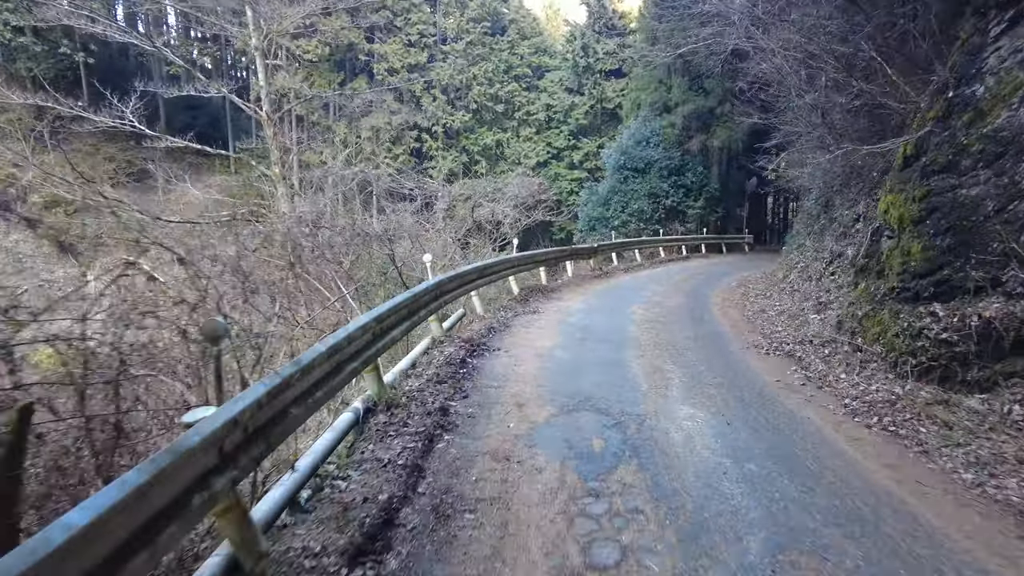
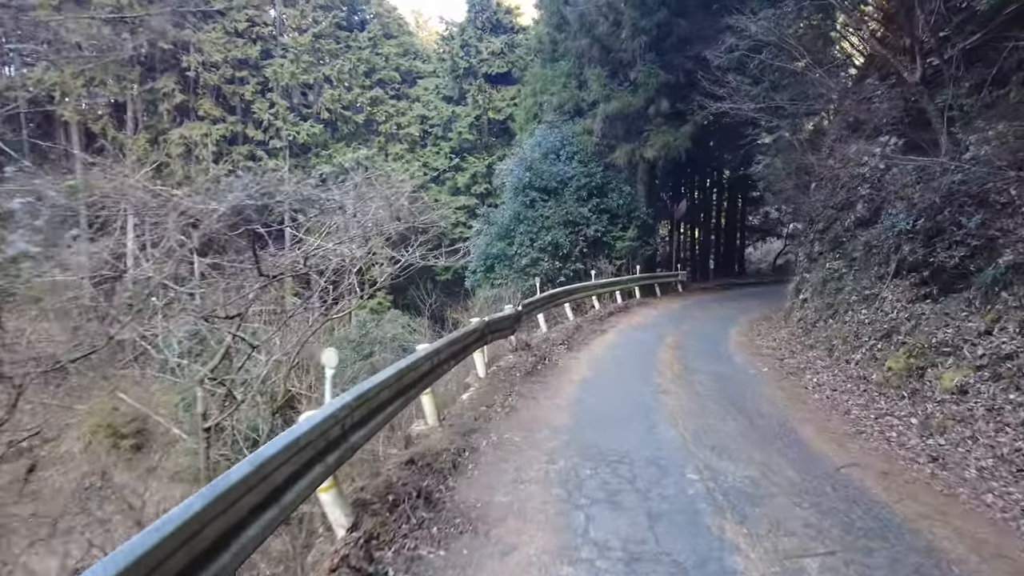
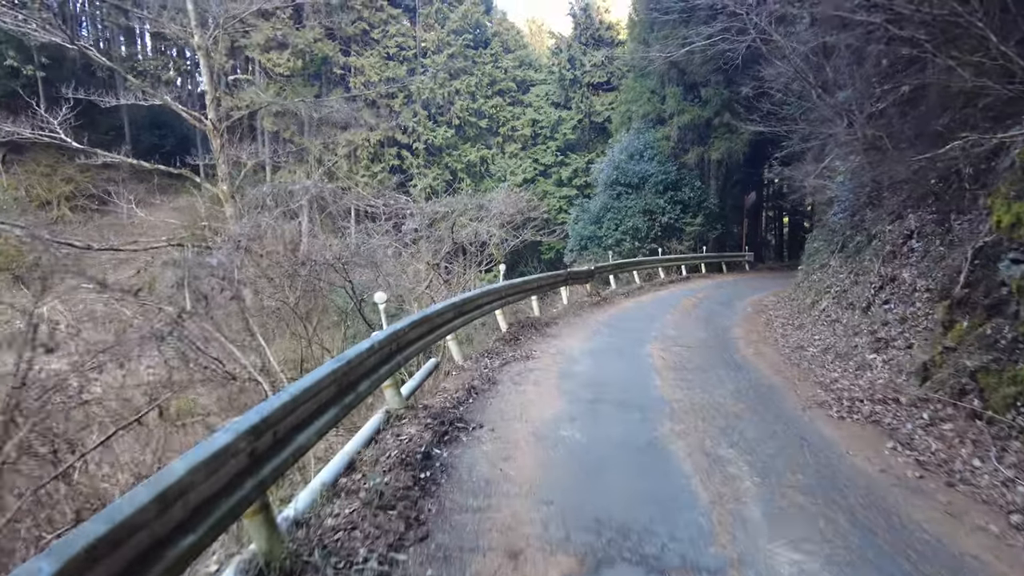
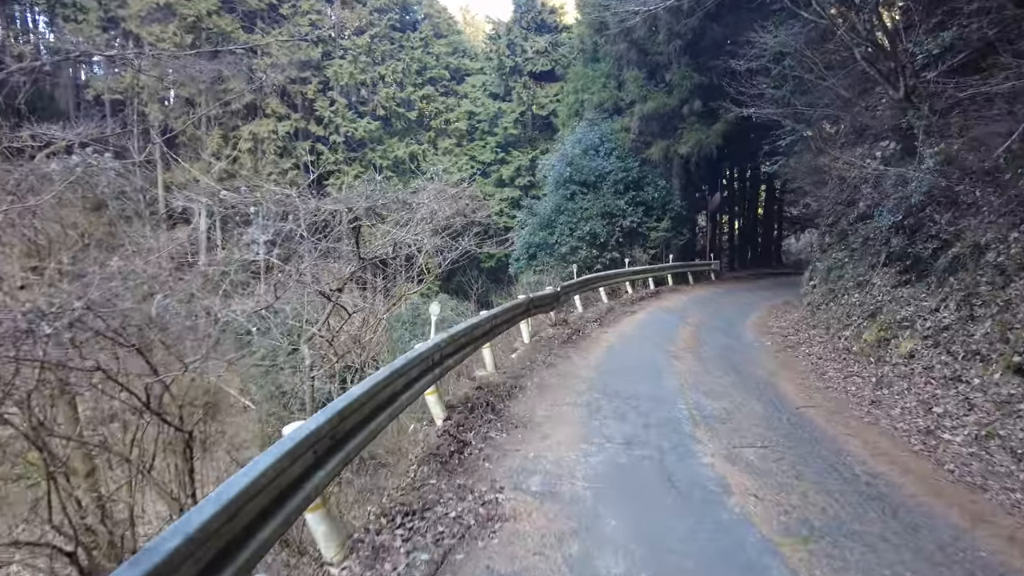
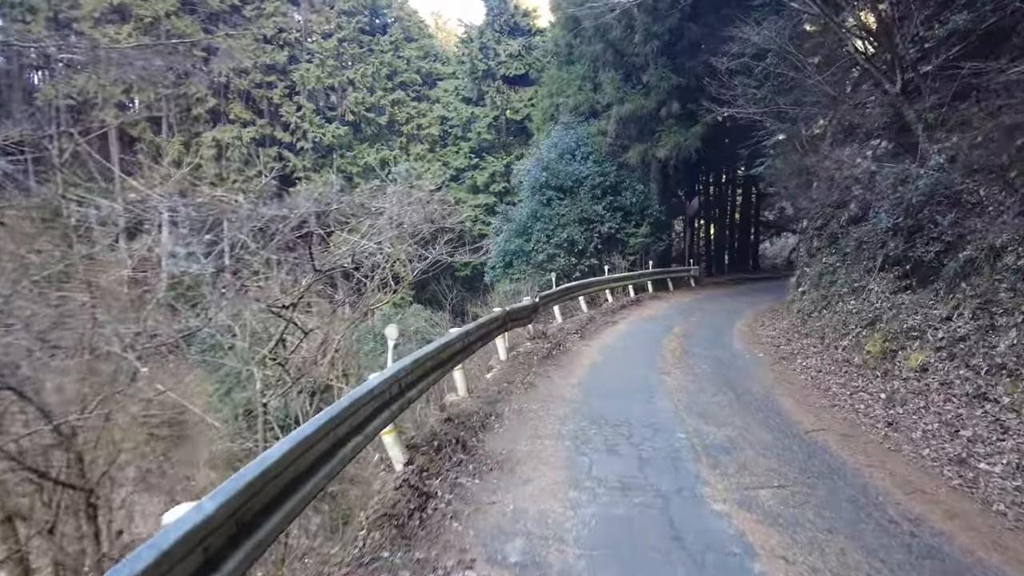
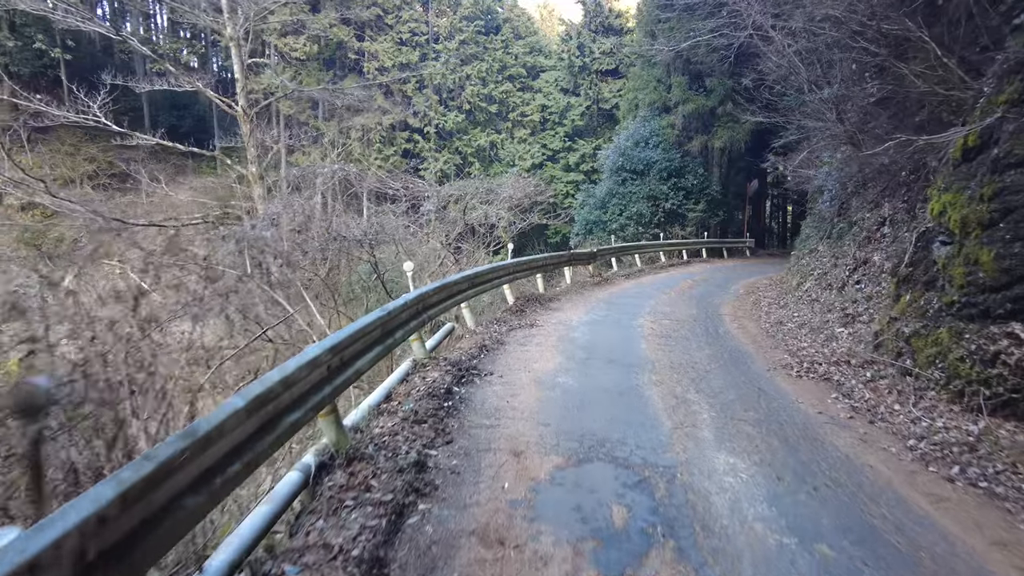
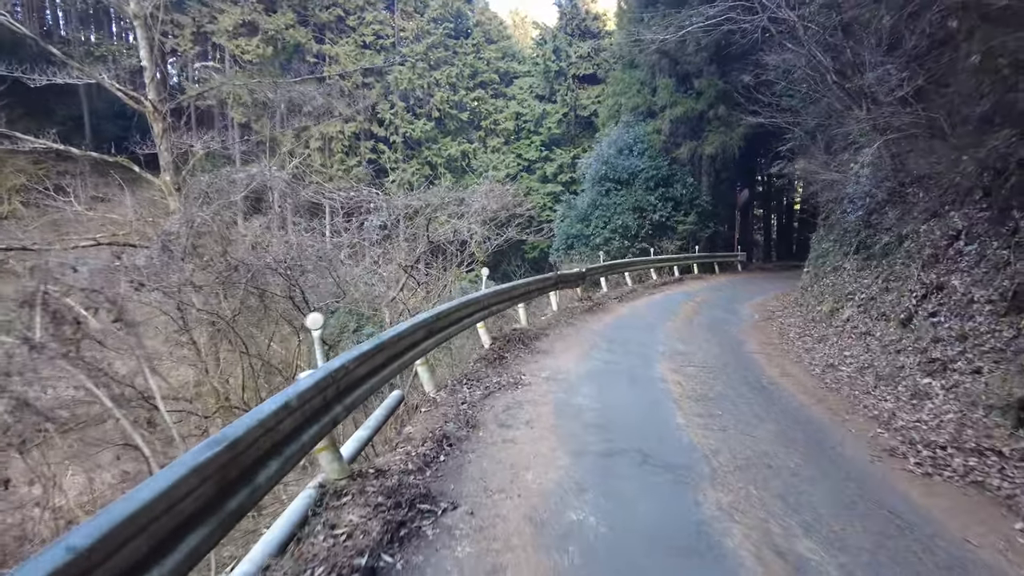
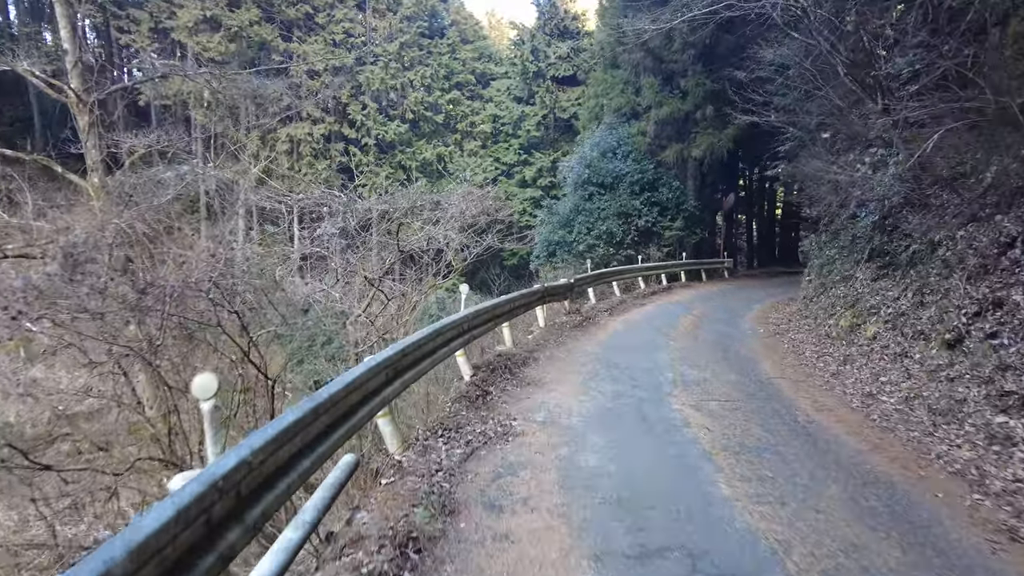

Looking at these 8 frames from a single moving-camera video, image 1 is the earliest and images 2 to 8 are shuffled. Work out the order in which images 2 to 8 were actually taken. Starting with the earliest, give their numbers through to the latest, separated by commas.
6, 3, 7, 8, 4, 5, 2
